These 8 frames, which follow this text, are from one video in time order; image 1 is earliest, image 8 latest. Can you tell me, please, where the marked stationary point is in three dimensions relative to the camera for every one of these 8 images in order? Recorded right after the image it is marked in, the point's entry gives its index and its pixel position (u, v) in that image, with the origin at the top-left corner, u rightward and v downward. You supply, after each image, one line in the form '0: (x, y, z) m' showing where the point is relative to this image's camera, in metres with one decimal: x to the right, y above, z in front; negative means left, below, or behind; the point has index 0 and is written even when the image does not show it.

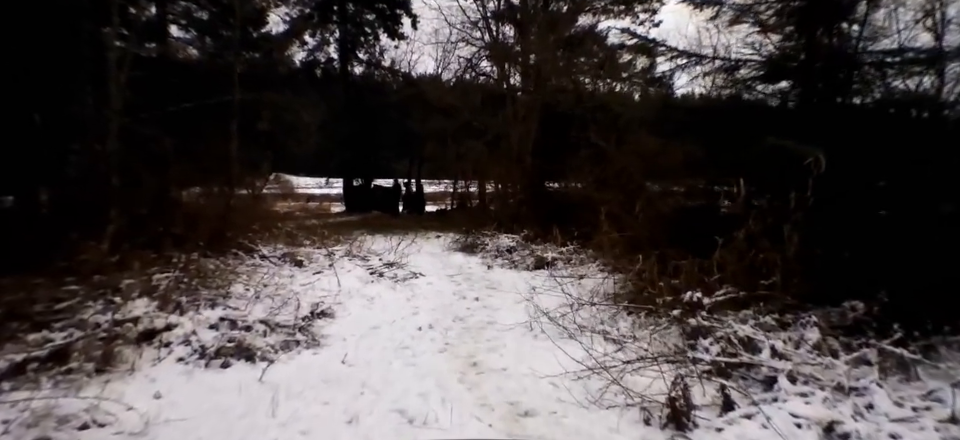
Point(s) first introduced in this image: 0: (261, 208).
0: (-5.6, +0.3, +12.1) m
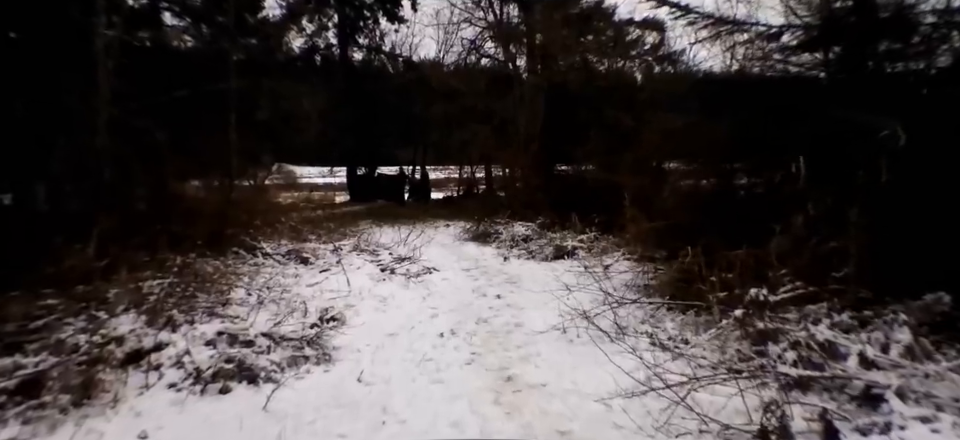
0: (-5.3, +0.4, +11.5) m
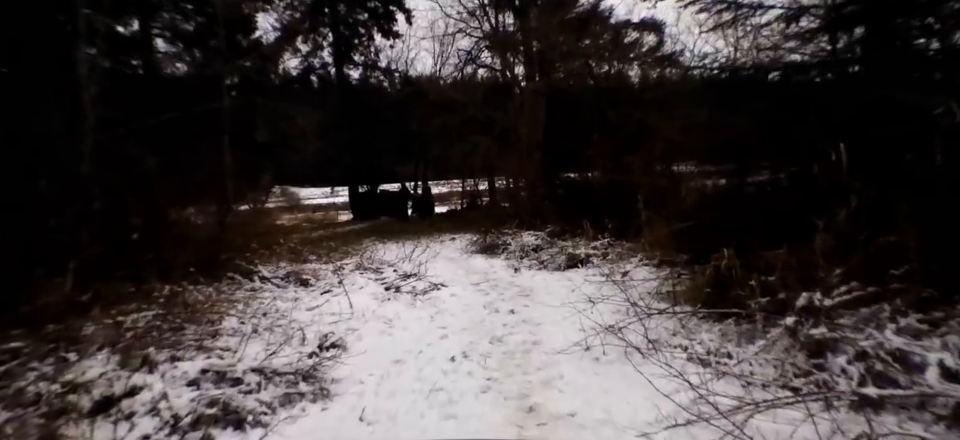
0: (-5.2, -0.1, +11.1) m
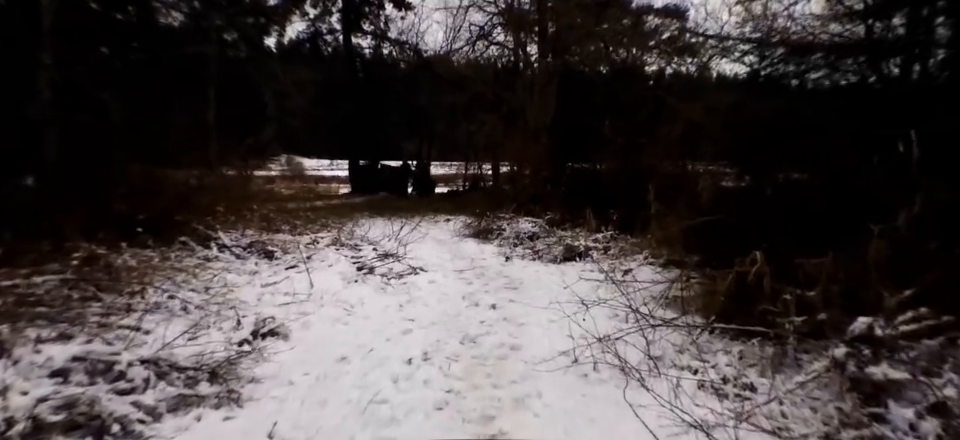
0: (-5.3, +0.7, +10.2) m
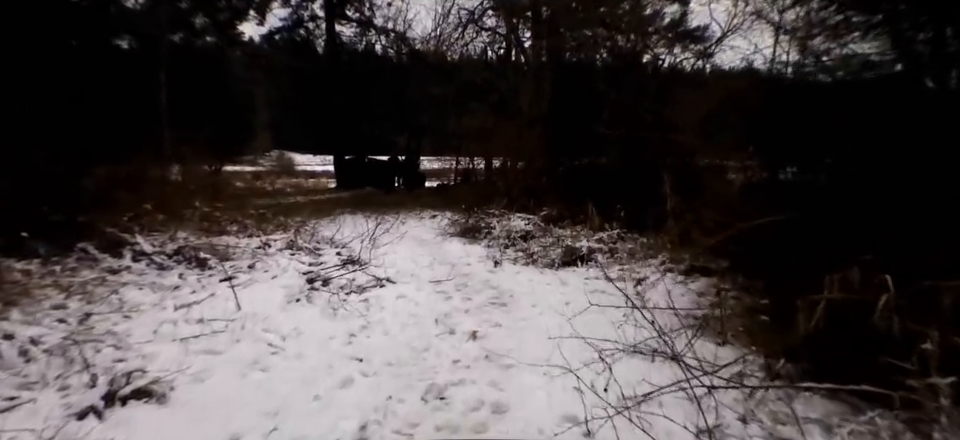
0: (-5.6, +0.7, +8.7) m
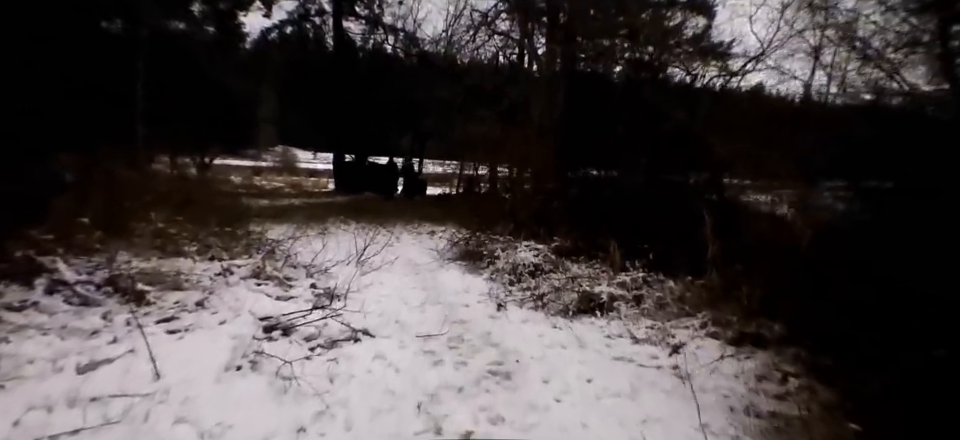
0: (-5.5, +0.5, +7.6) m
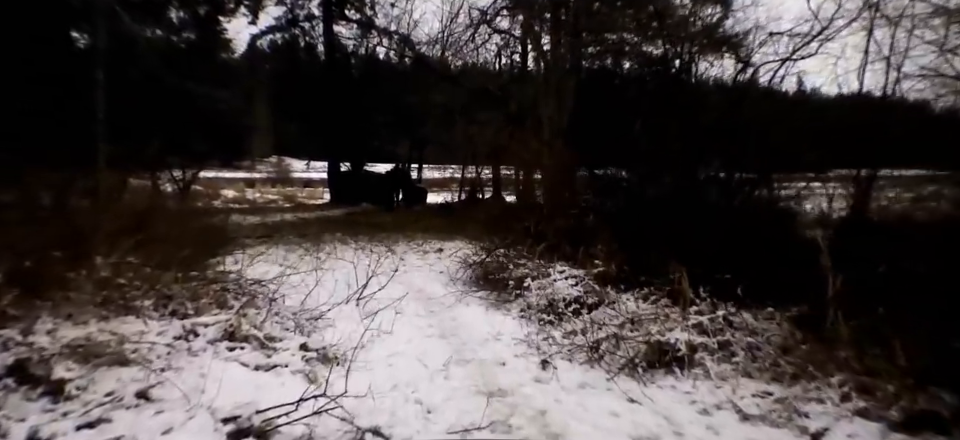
0: (-5.1, 0.0, +6.1) m
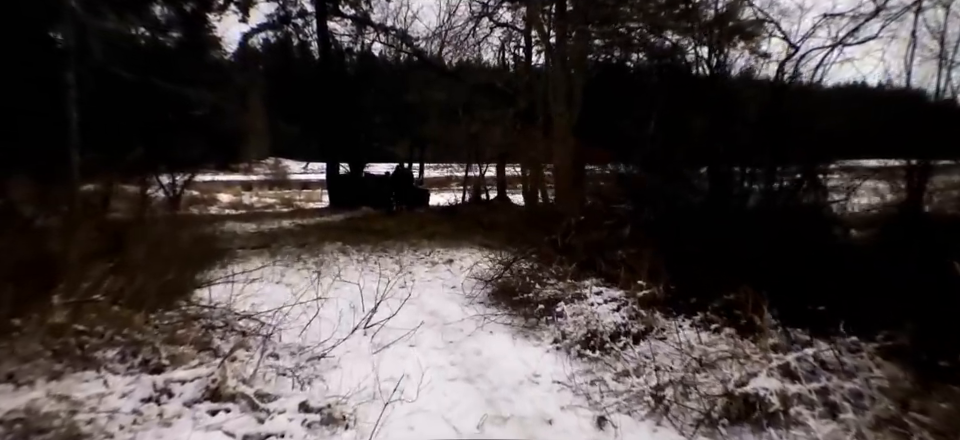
0: (-4.8, -0.4, +5.2) m
